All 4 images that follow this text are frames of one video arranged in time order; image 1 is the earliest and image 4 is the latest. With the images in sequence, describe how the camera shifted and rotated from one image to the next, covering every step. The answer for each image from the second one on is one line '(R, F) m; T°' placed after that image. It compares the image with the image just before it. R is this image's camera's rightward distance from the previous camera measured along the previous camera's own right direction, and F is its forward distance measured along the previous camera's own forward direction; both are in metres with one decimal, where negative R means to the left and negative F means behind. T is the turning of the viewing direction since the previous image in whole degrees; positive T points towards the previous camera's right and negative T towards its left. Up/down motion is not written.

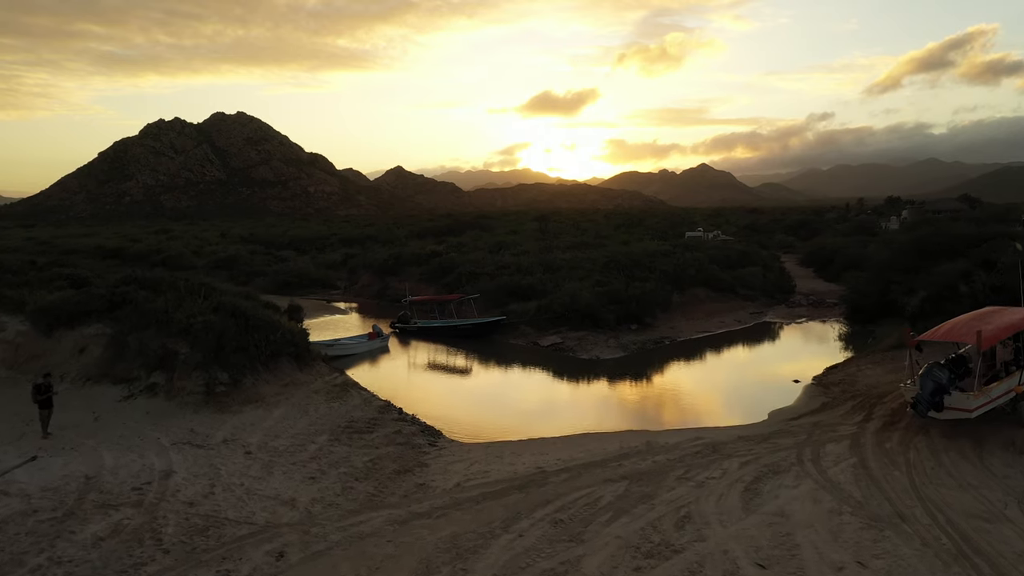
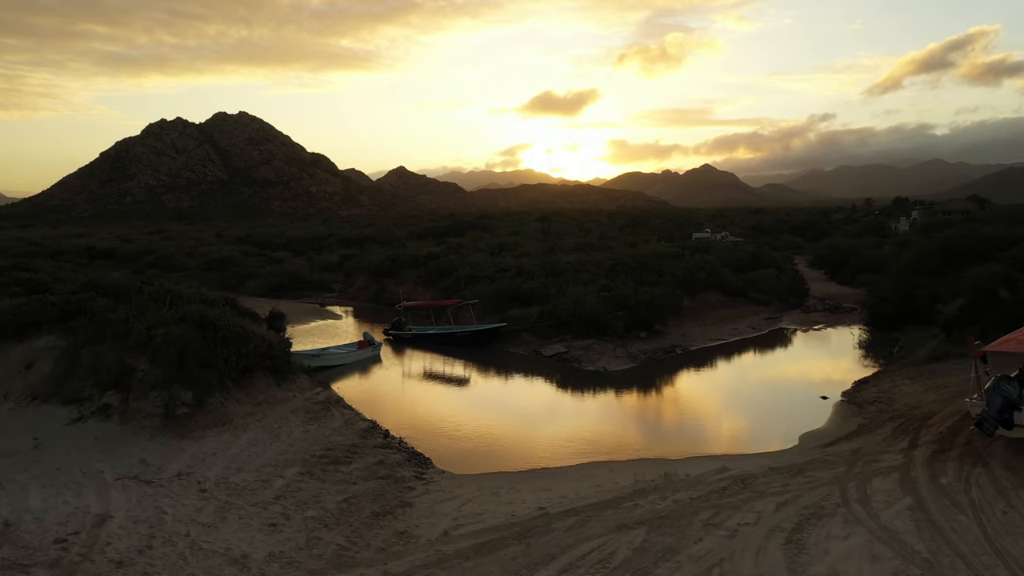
(+0.1, +1.6) m; 0°
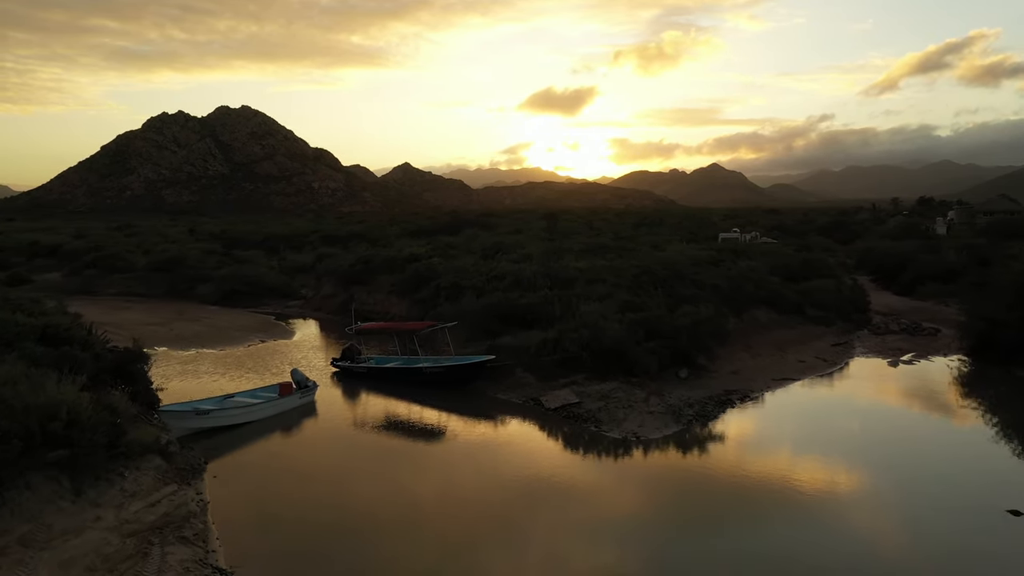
(+0.4, +6.6) m; -1°
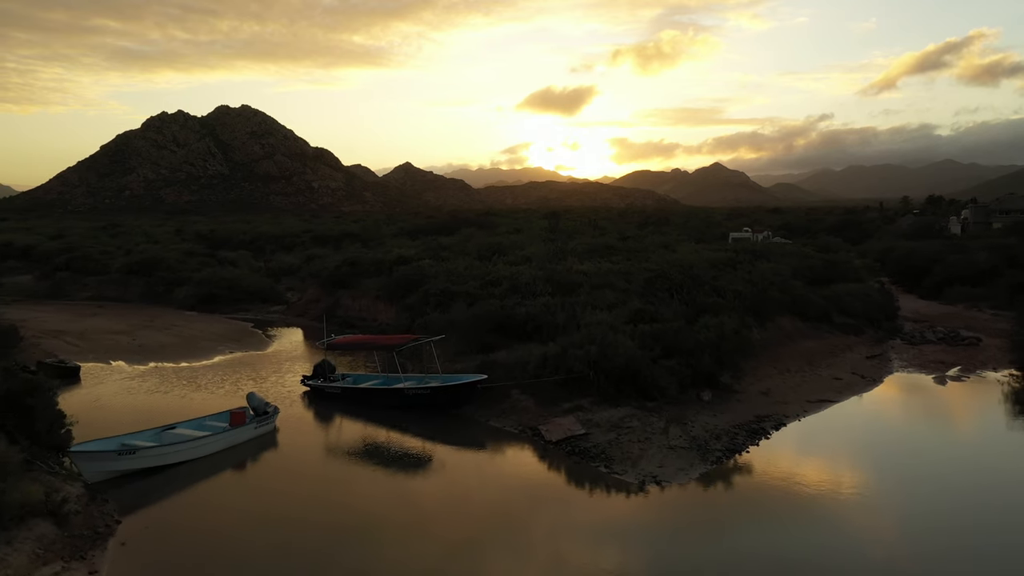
(+0.2, +2.4) m; 0°
